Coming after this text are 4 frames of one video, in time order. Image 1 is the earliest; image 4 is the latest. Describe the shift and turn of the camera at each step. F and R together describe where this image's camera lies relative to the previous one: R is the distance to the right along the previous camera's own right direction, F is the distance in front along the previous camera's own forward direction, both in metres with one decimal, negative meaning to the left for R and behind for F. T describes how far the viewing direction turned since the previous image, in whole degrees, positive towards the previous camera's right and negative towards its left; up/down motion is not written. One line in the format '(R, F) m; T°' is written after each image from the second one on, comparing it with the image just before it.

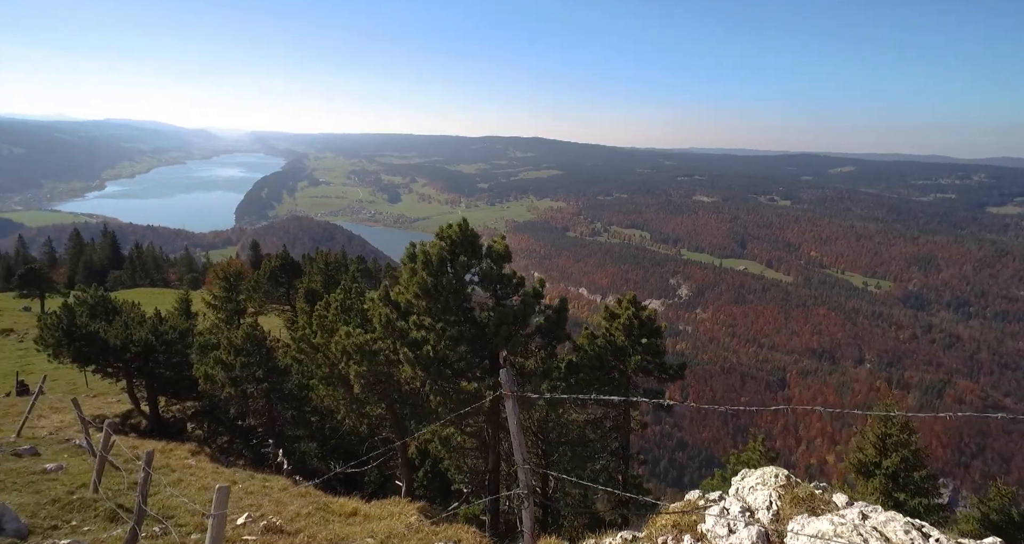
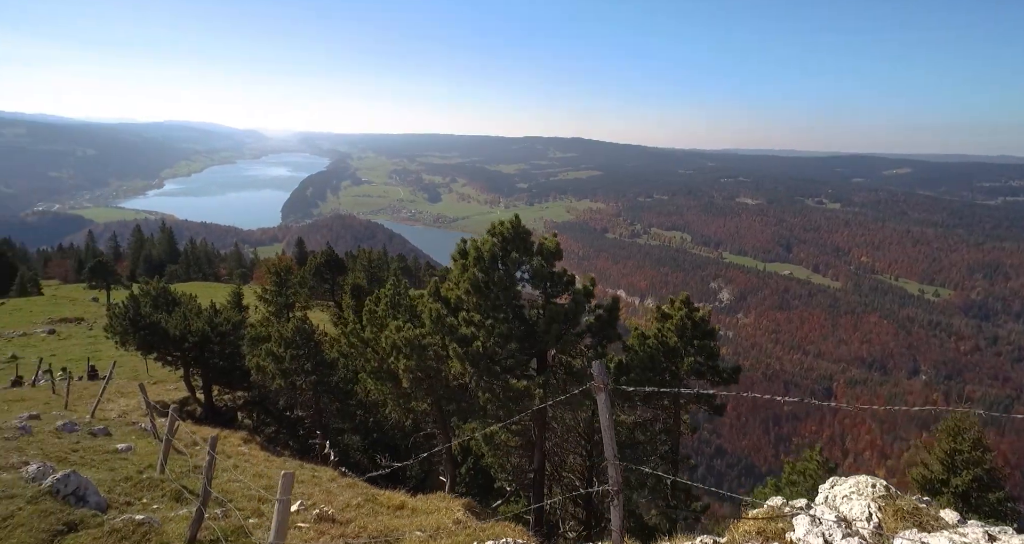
(-0.4, +0.1) m; -4°
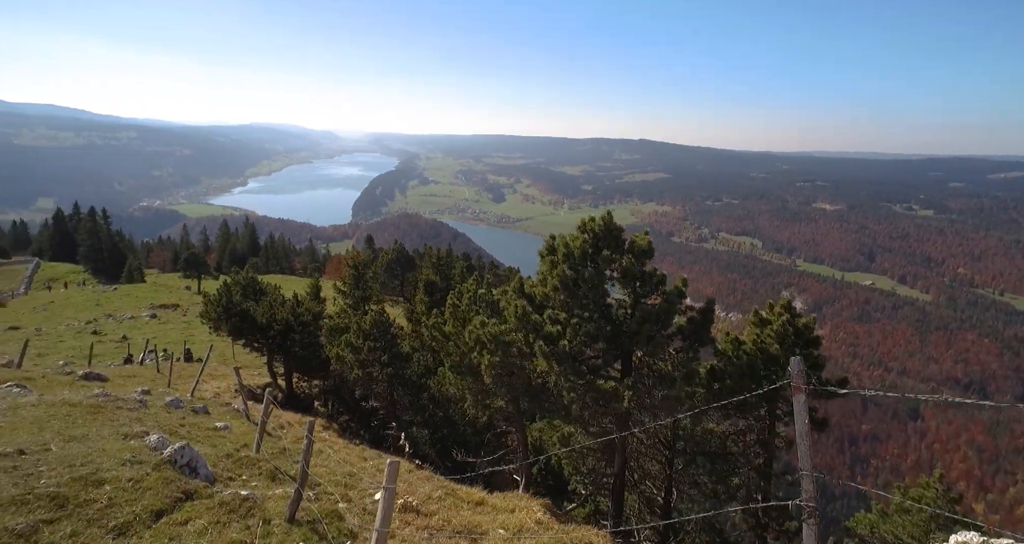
(-0.9, +0.2) m; -6°
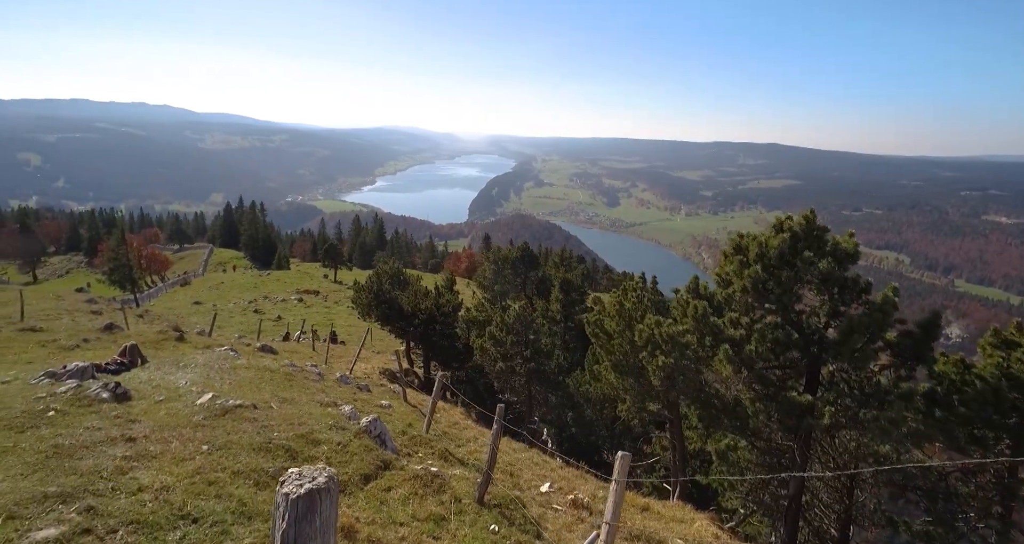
(-2.2, 0.0) m; -11°
